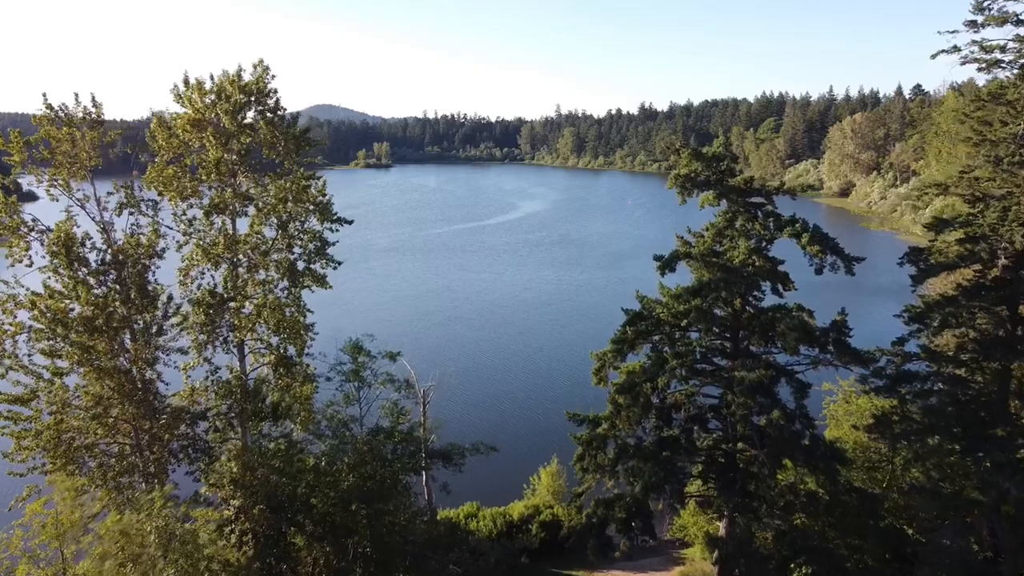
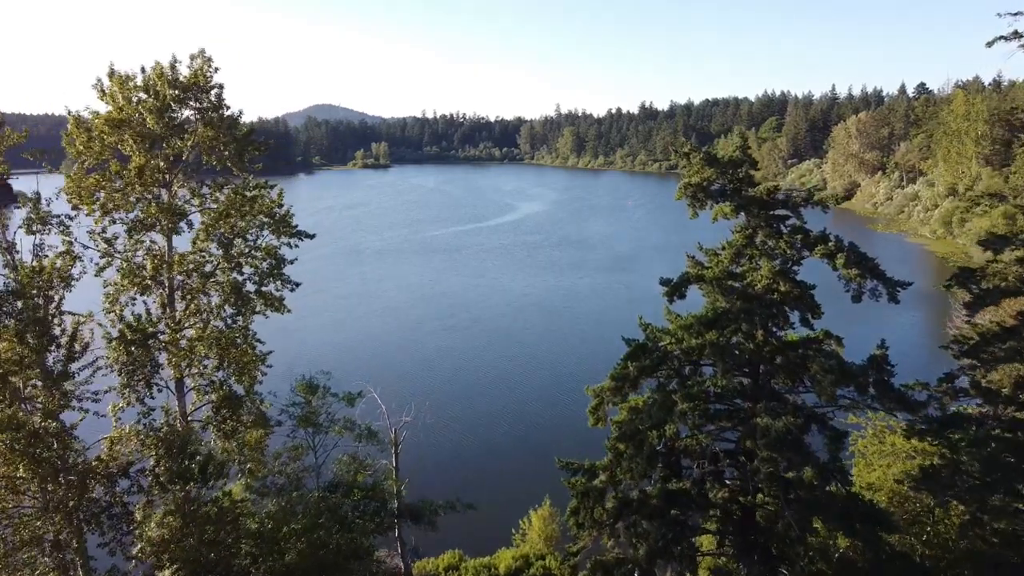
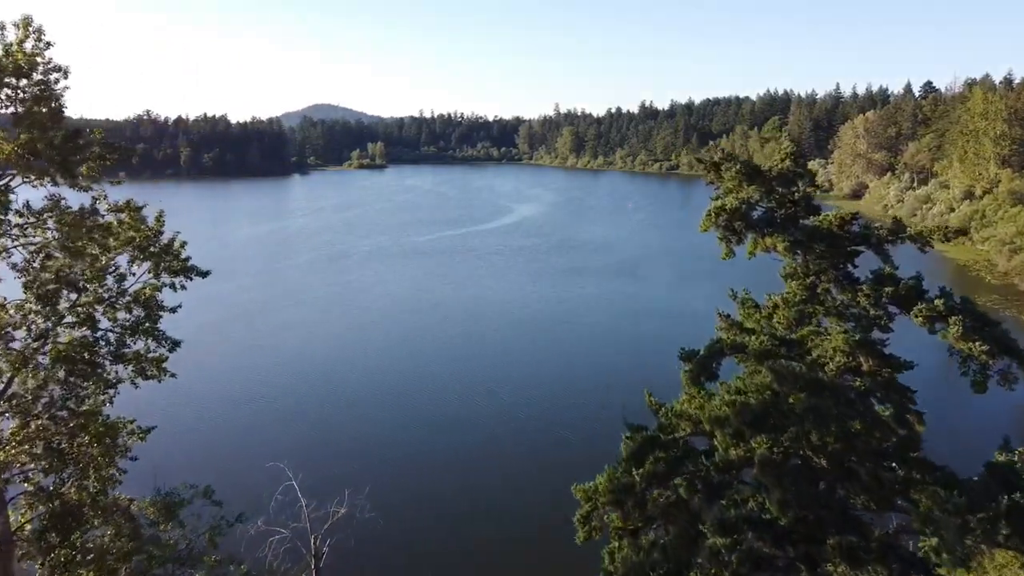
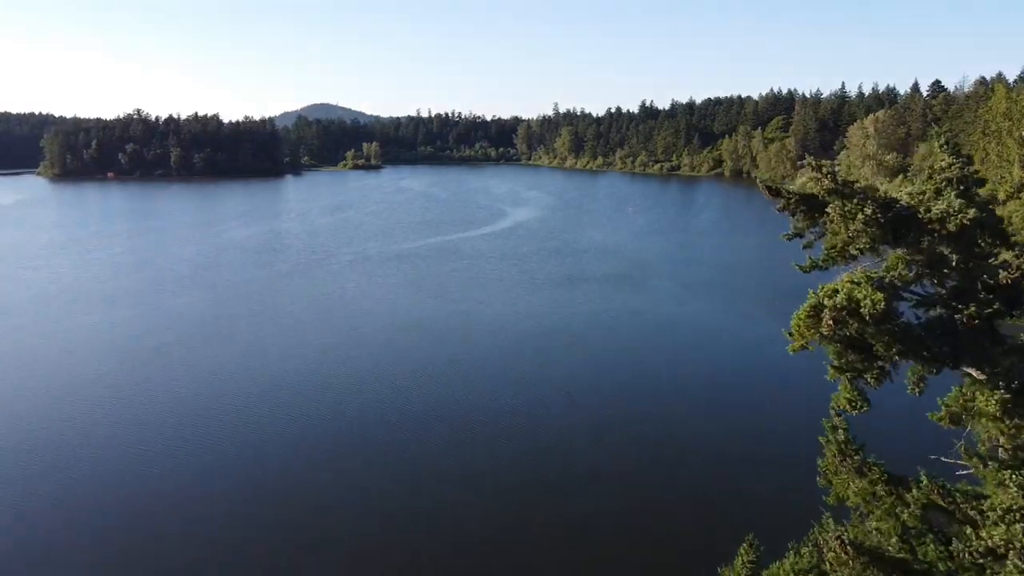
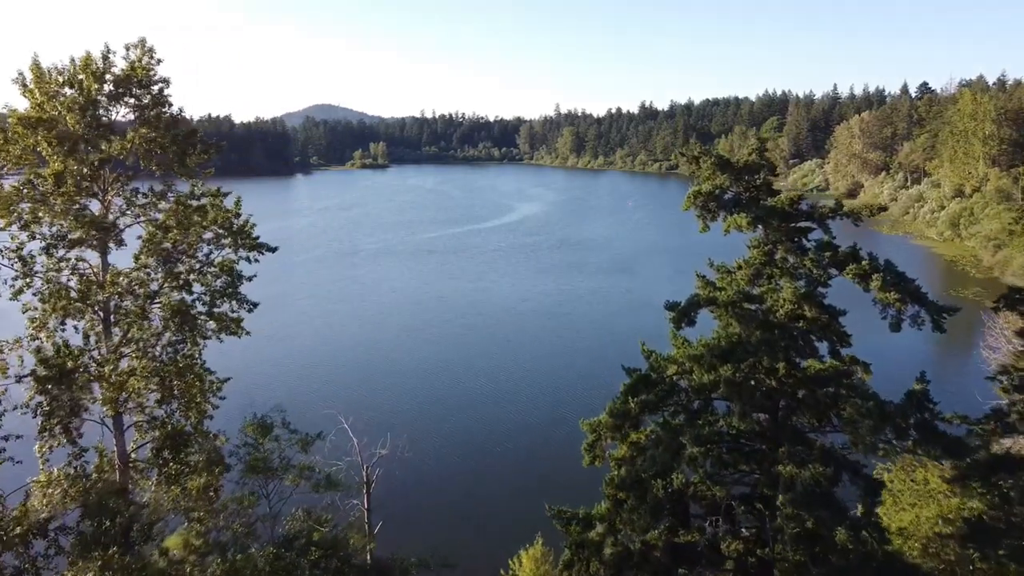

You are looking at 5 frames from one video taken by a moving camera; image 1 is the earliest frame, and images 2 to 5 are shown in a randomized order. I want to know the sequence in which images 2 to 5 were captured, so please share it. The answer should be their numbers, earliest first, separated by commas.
2, 5, 3, 4
